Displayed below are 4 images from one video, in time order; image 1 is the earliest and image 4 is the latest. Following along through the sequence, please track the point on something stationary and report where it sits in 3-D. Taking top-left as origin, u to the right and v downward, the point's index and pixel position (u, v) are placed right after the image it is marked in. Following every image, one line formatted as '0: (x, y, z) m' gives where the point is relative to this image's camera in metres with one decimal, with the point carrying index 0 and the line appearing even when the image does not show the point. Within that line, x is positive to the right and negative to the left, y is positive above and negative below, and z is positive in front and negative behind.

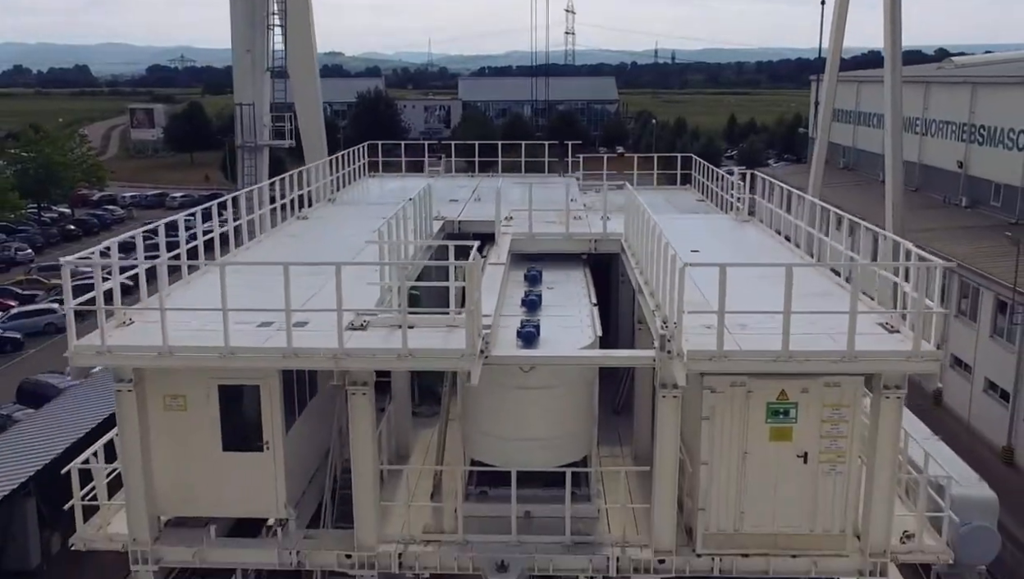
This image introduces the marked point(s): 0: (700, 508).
0: (+1.8, -2.1, +8.1) m
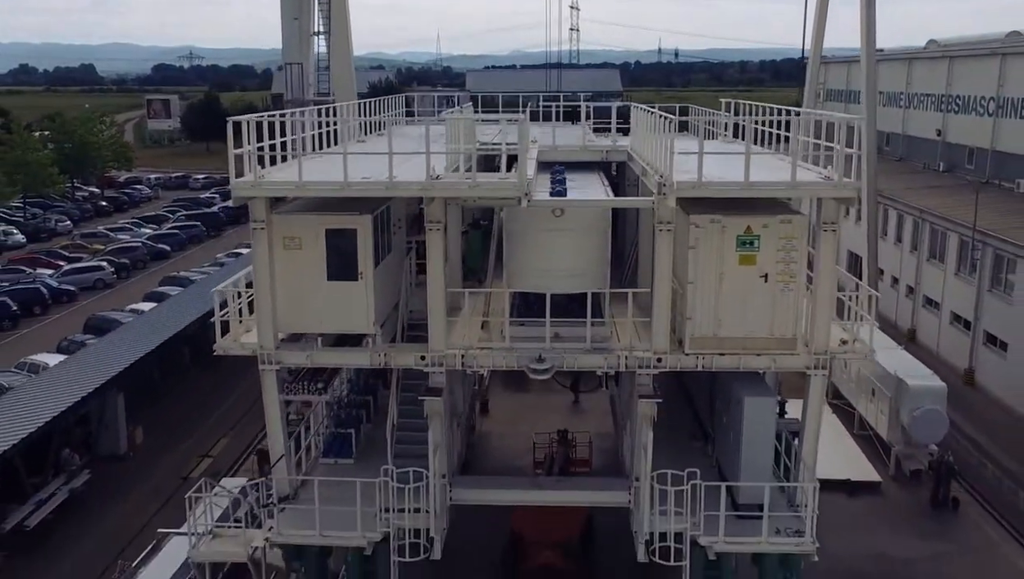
0: (+2.2, -0.4, +10.8) m
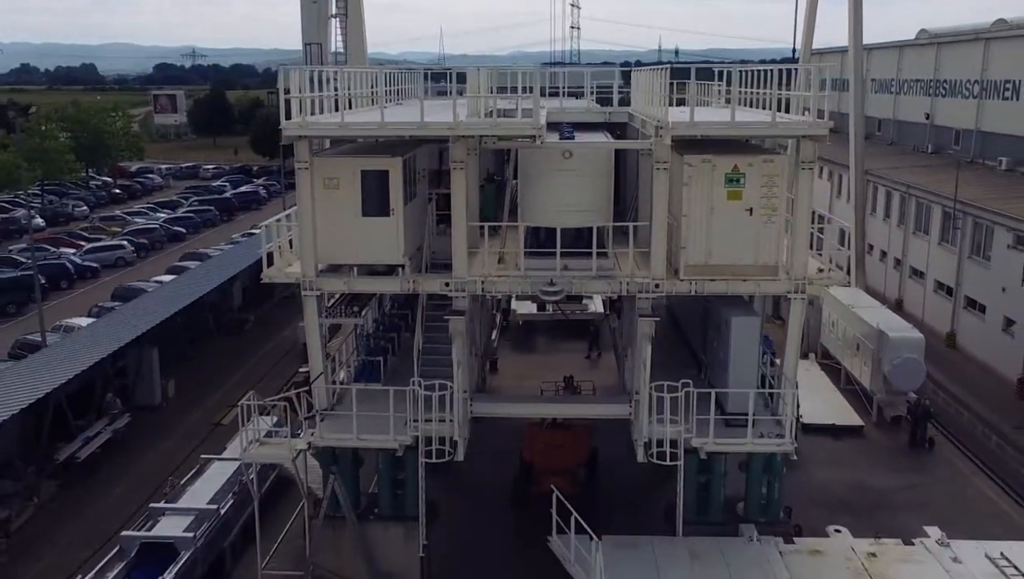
0: (+2.4, +0.6, +12.2) m
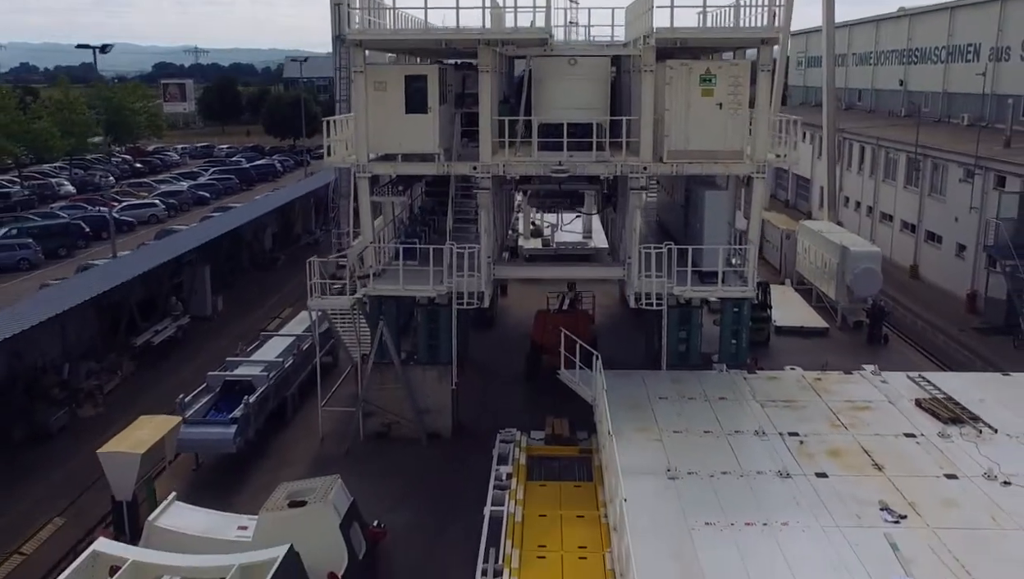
0: (+2.7, +2.7, +15.1) m
